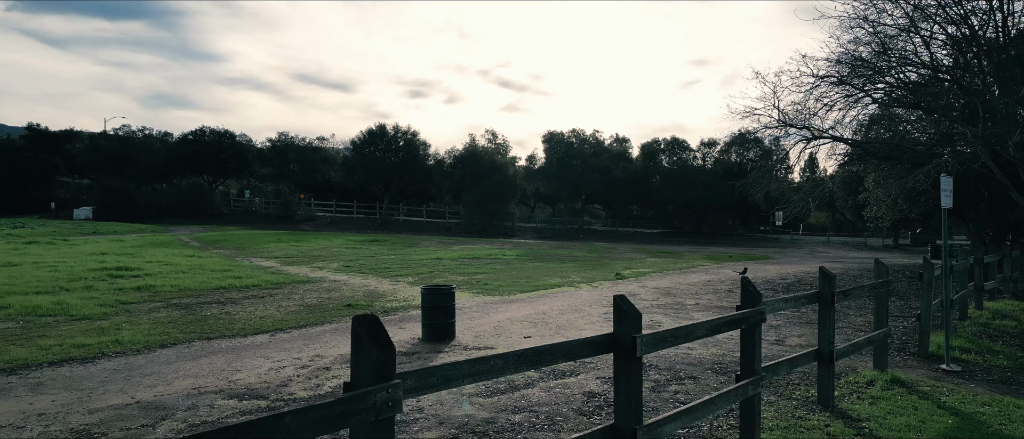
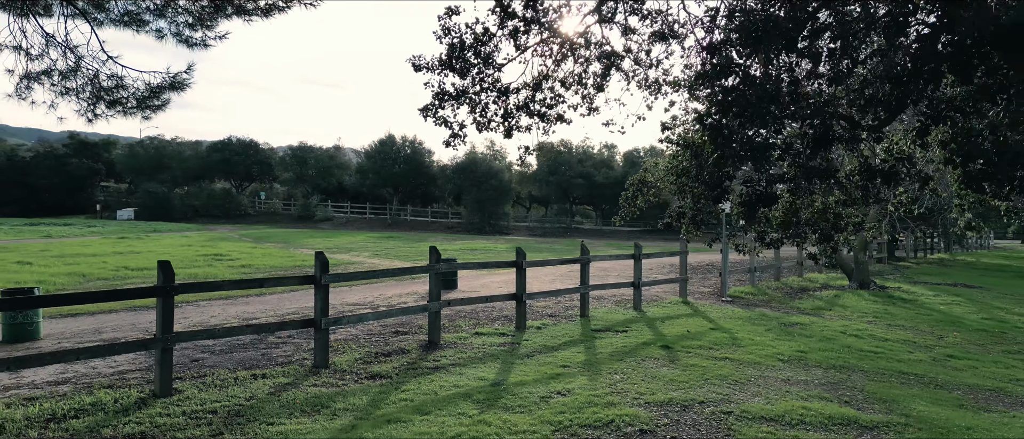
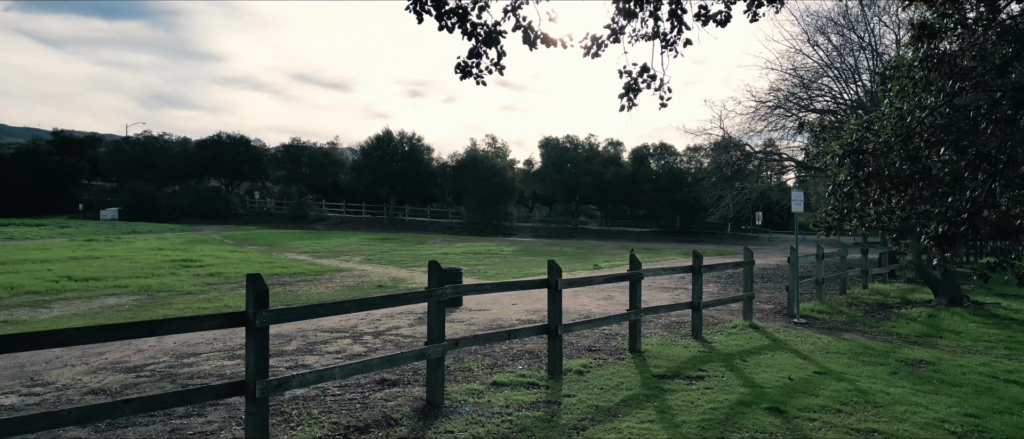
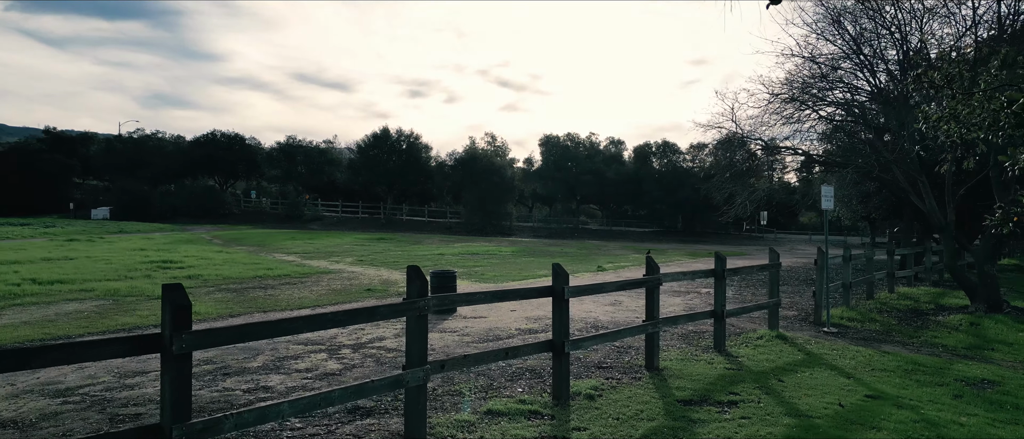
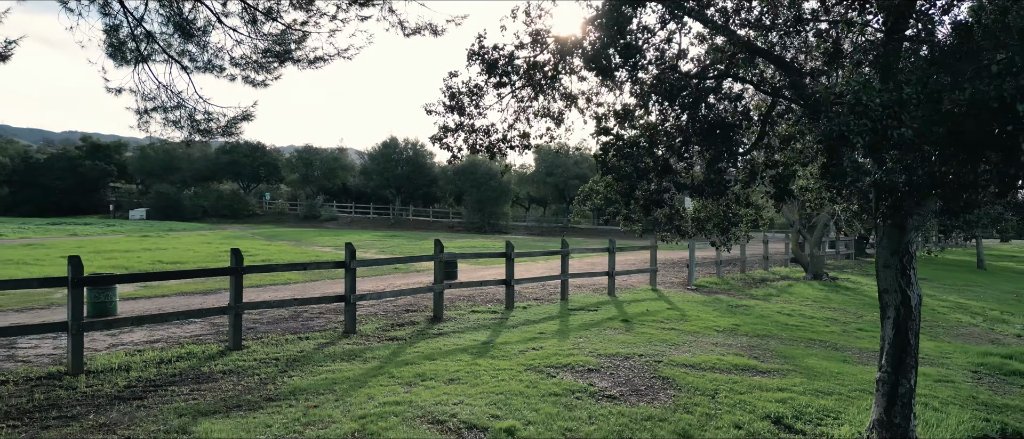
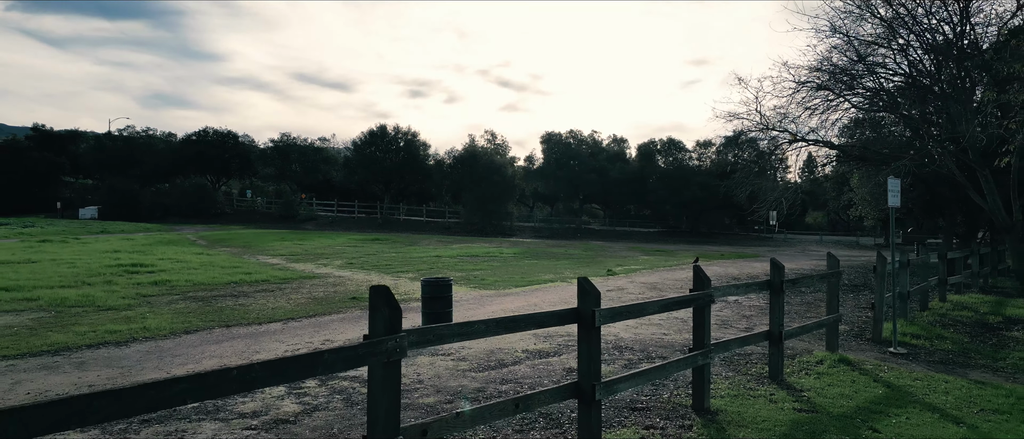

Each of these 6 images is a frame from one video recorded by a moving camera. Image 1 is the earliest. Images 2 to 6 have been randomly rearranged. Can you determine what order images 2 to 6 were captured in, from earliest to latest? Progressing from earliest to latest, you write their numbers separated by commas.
6, 4, 3, 2, 5
